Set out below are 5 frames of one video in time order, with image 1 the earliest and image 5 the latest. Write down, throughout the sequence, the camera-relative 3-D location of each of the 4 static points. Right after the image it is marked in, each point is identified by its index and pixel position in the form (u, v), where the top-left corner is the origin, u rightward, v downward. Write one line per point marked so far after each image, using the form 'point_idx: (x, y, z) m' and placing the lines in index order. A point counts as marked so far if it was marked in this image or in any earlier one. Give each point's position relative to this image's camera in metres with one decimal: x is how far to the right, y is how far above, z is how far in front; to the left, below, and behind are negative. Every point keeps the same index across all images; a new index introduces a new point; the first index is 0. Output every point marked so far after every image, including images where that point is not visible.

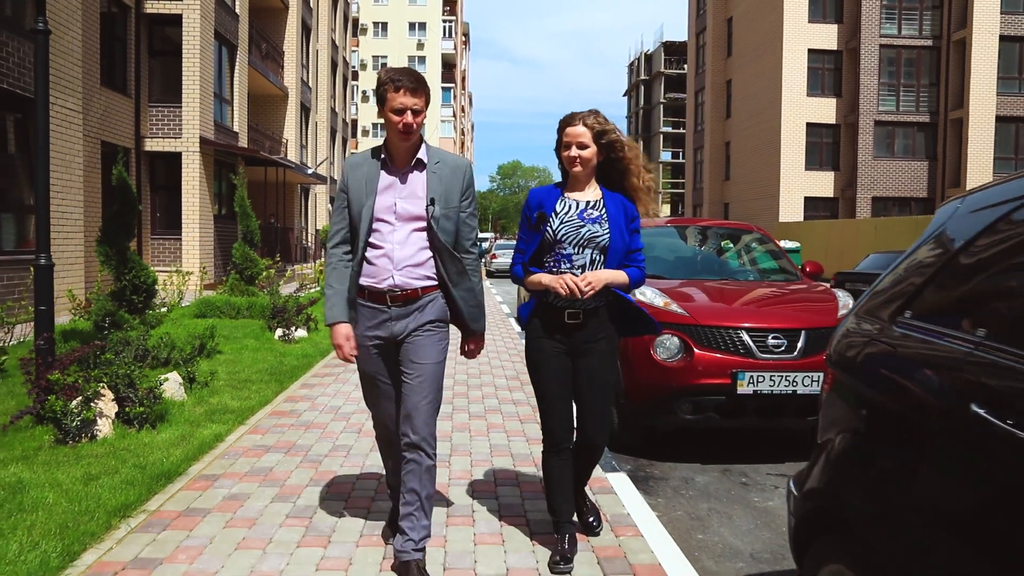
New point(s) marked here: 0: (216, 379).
0: (-2.6, -0.8, +7.5) m
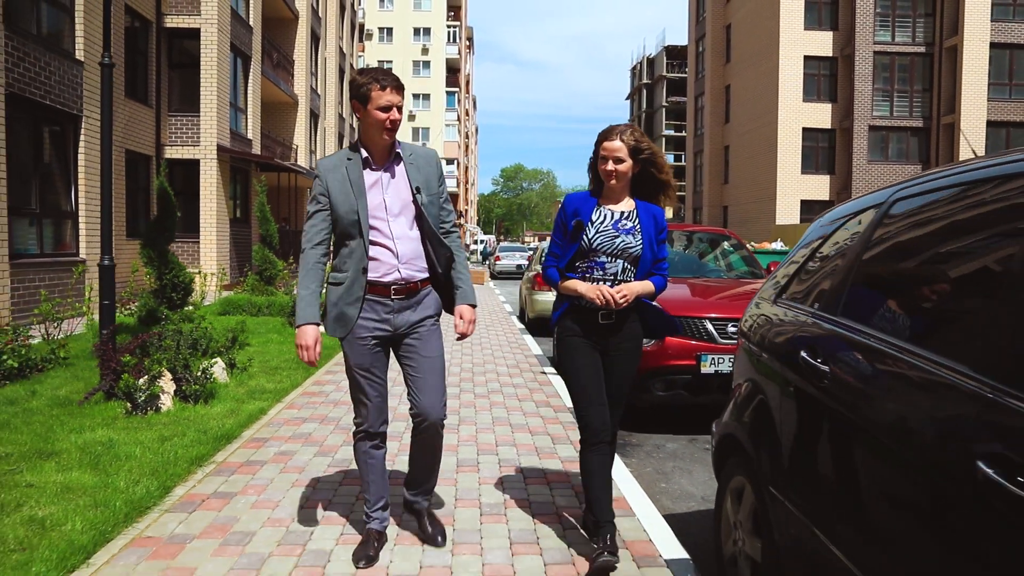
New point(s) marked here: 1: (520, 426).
0: (-2.6, -0.8, +8.5) m
1: (+0.1, -1.1, +6.4) m
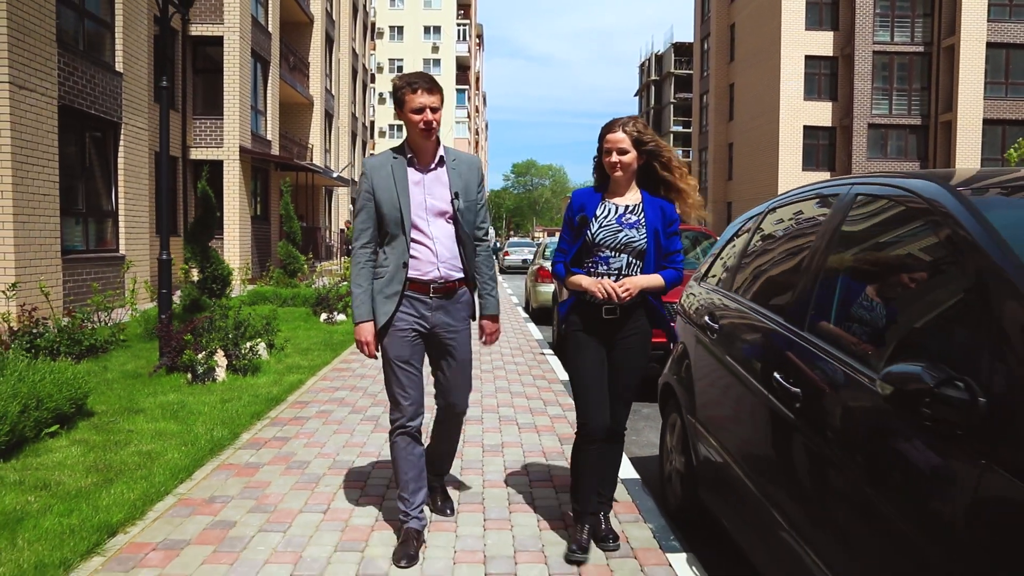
0: (-2.6, -0.7, +9.8) m
1: (+0.1, -1.0, +7.6) m
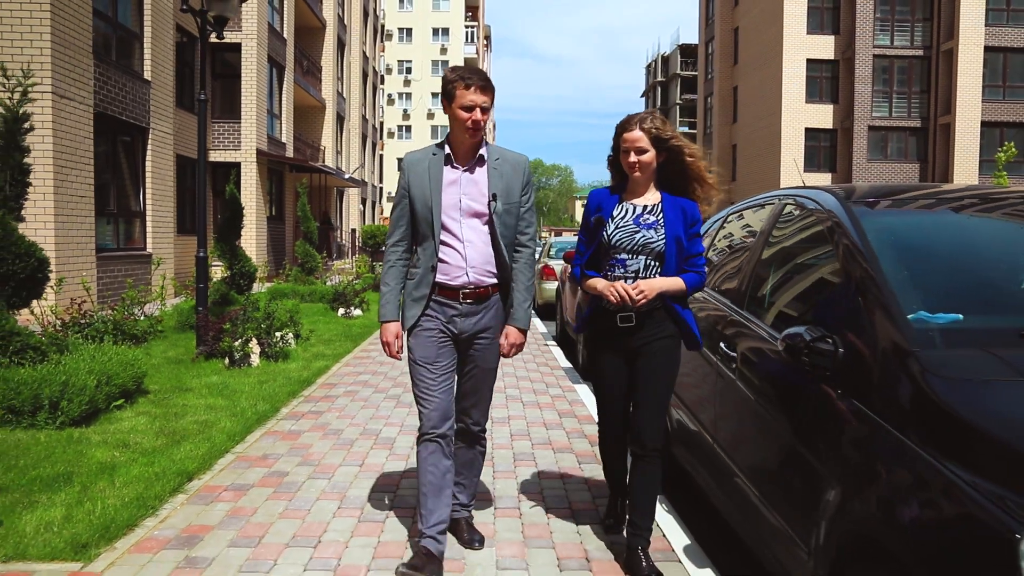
0: (-2.5, -0.6, +10.6) m
1: (+0.1, -0.9, +8.4) m
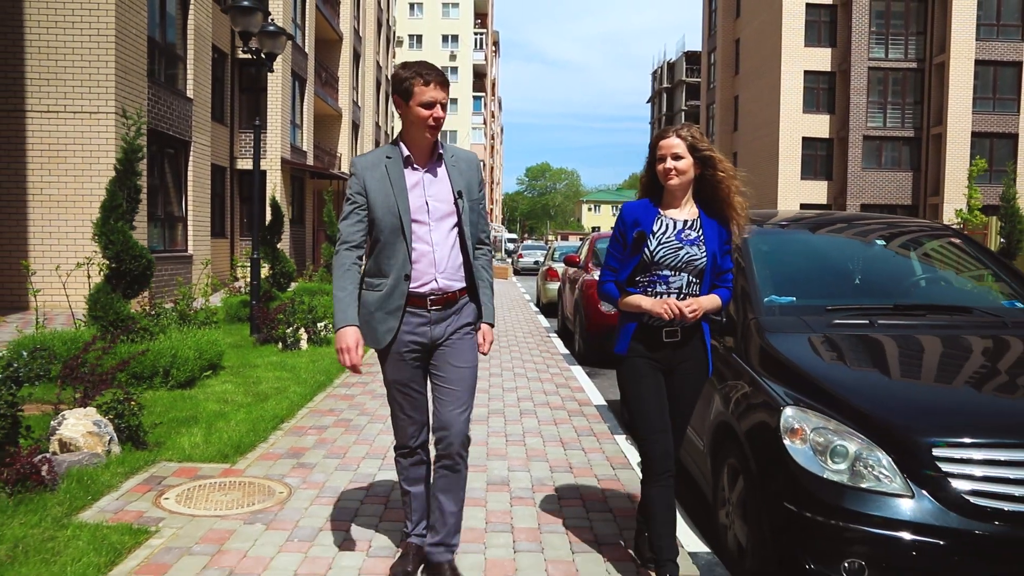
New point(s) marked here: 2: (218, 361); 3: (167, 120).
0: (-2.4, -0.6, +12.3) m
1: (+0.2, -0.9, +10.1) m
2: (-2.9, -0.7, +8.3) m
3: (-7.0, +3.4, +17.0) m
